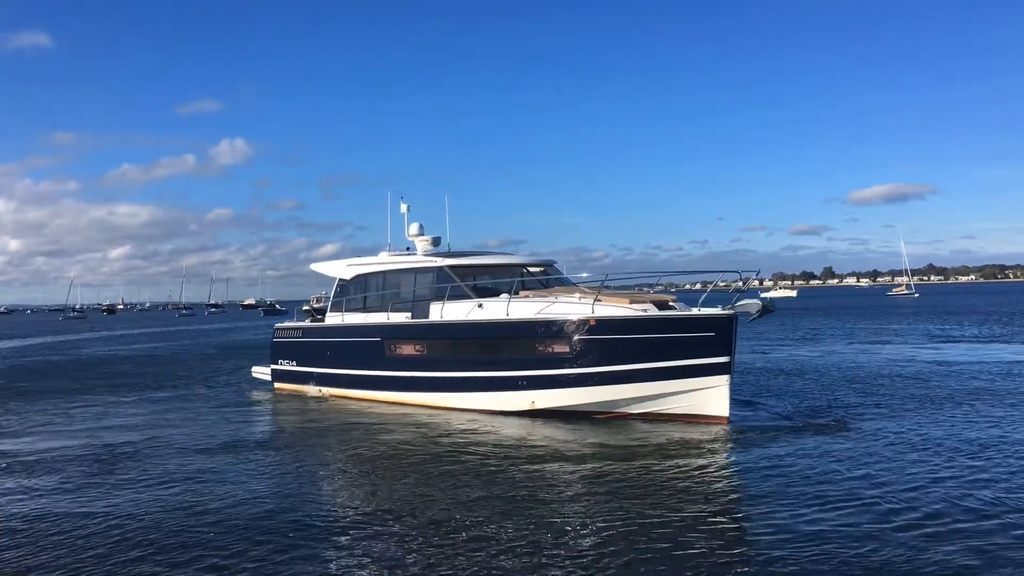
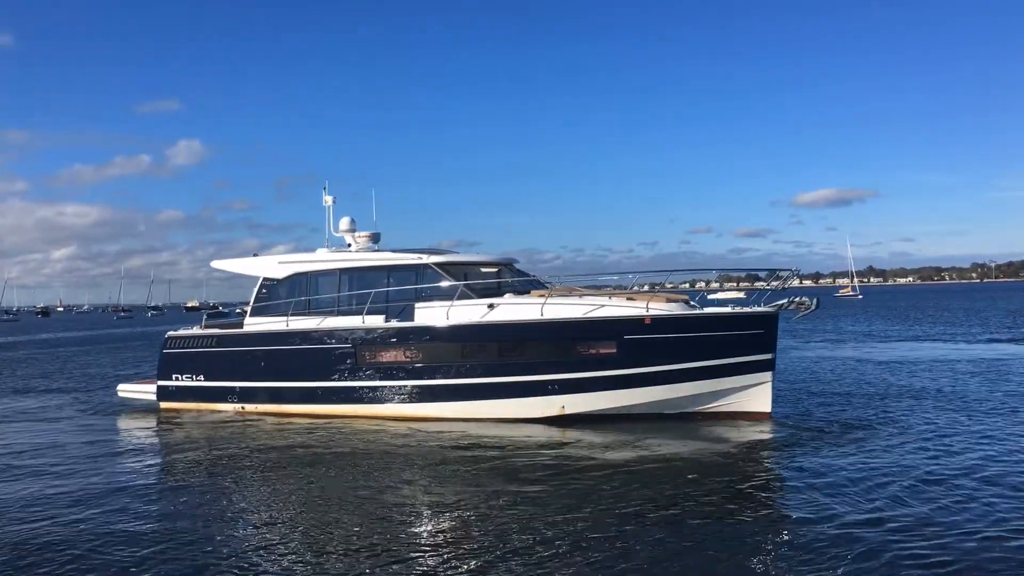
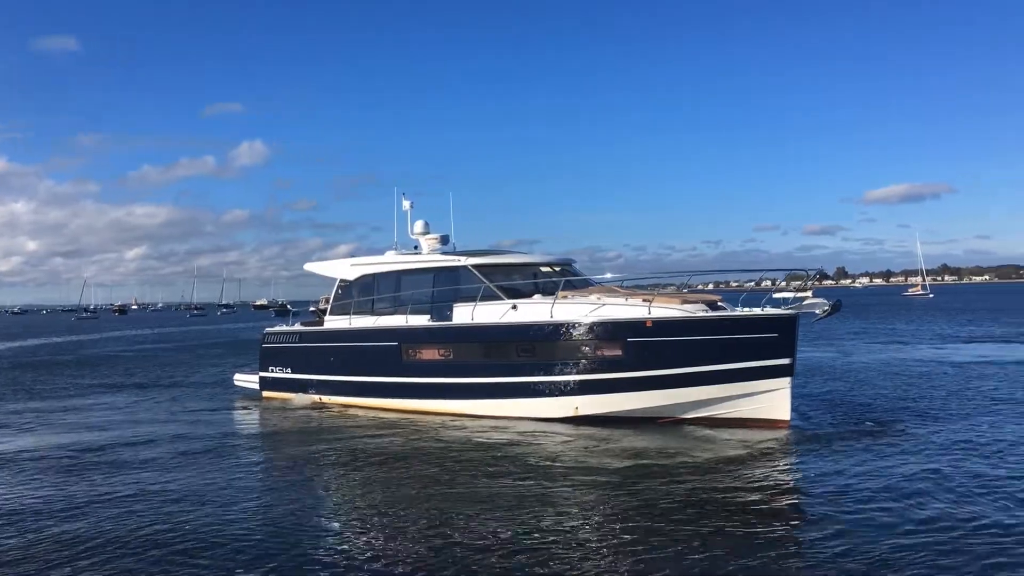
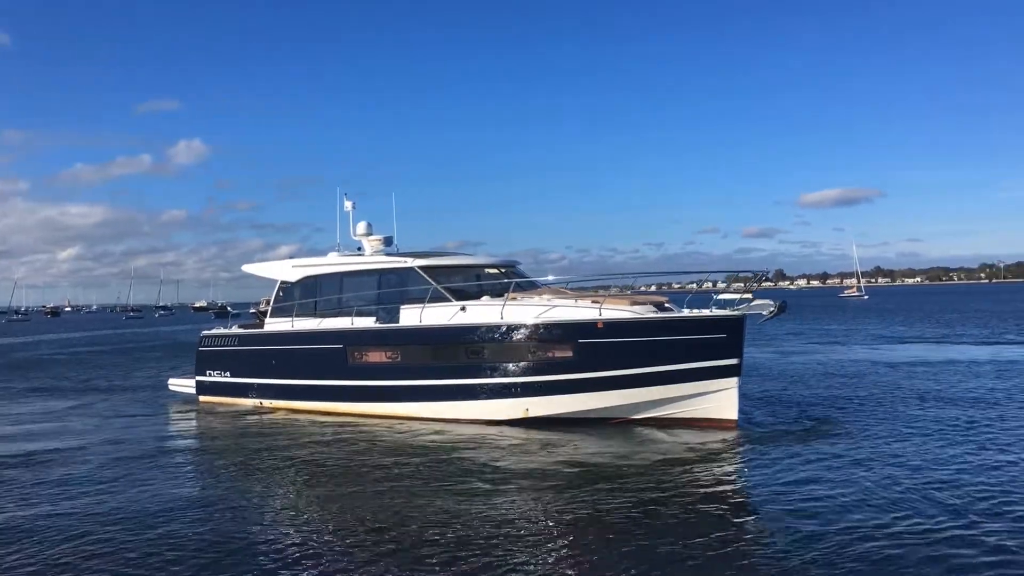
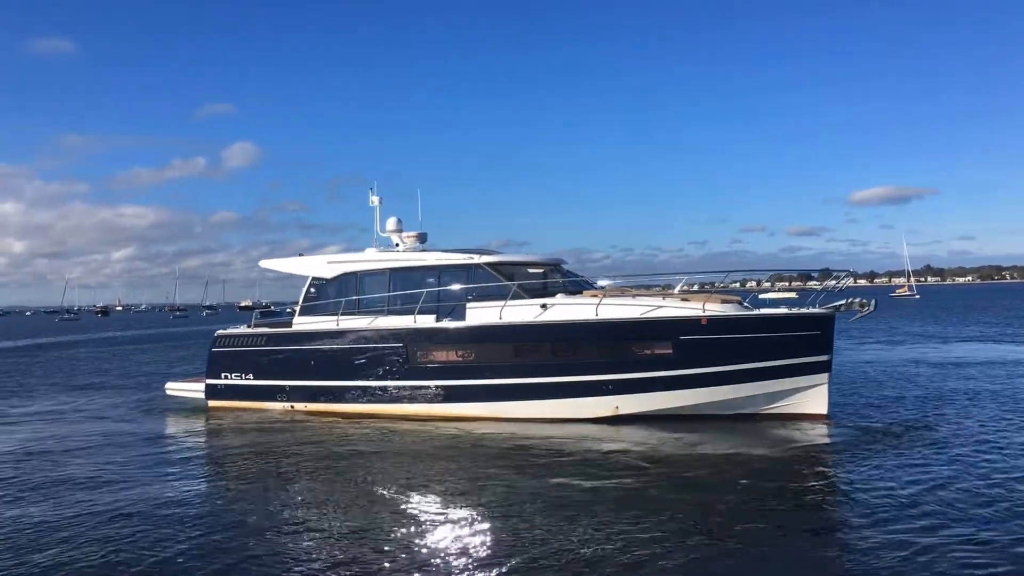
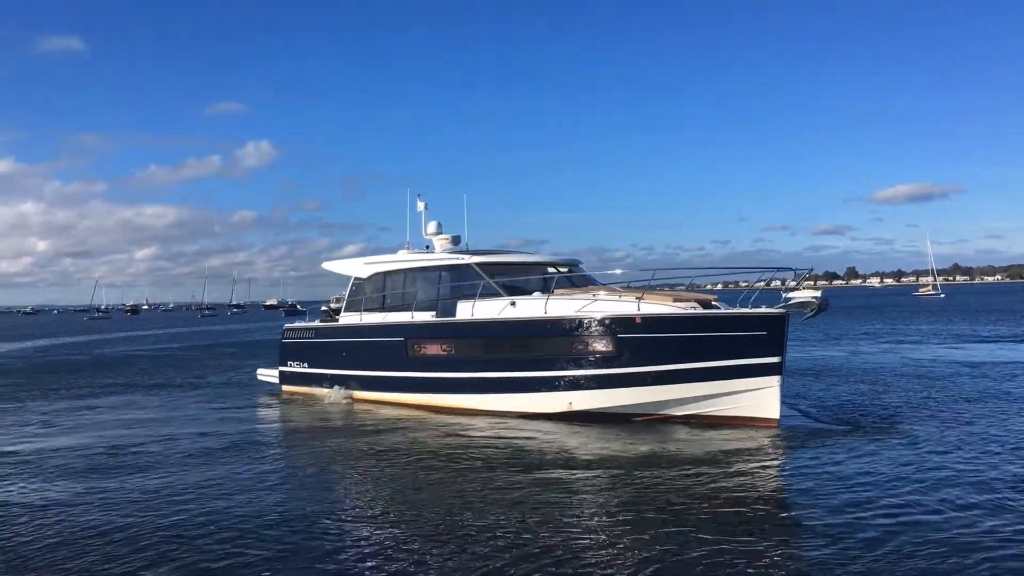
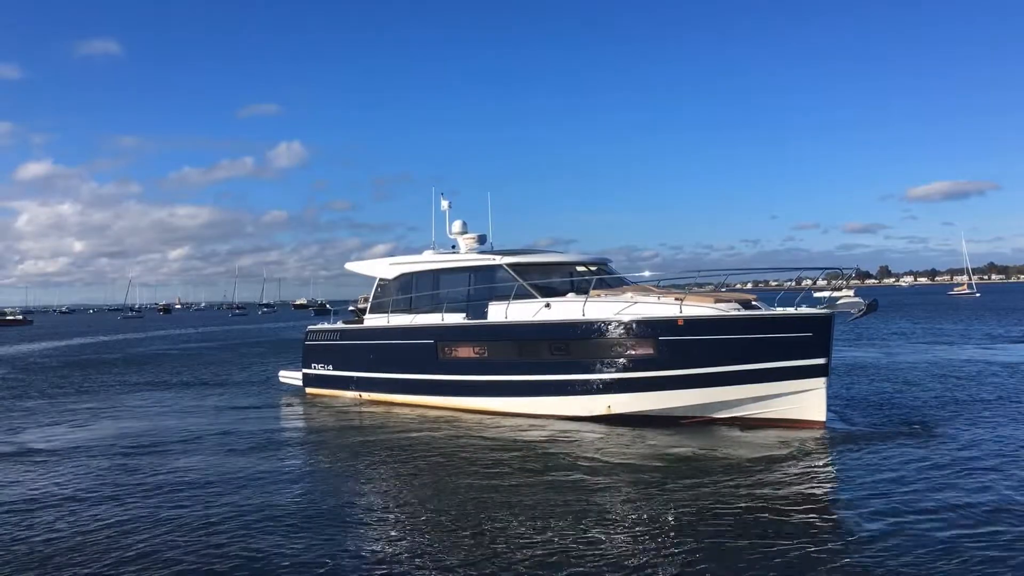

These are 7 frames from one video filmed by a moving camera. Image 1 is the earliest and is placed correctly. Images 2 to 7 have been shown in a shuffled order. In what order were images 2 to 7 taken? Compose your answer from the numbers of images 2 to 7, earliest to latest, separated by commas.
6, 7, 3, 4, 2, 5
